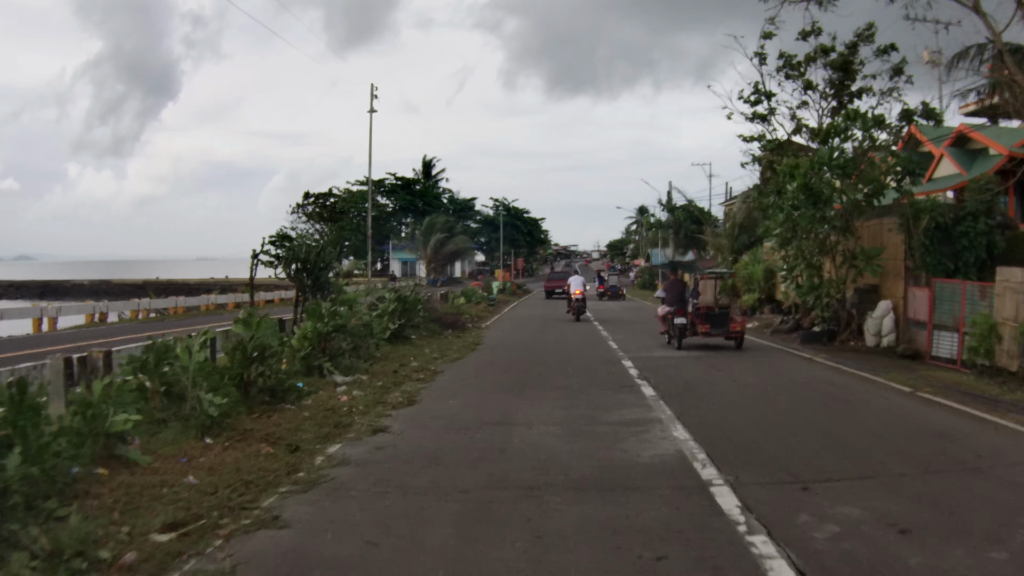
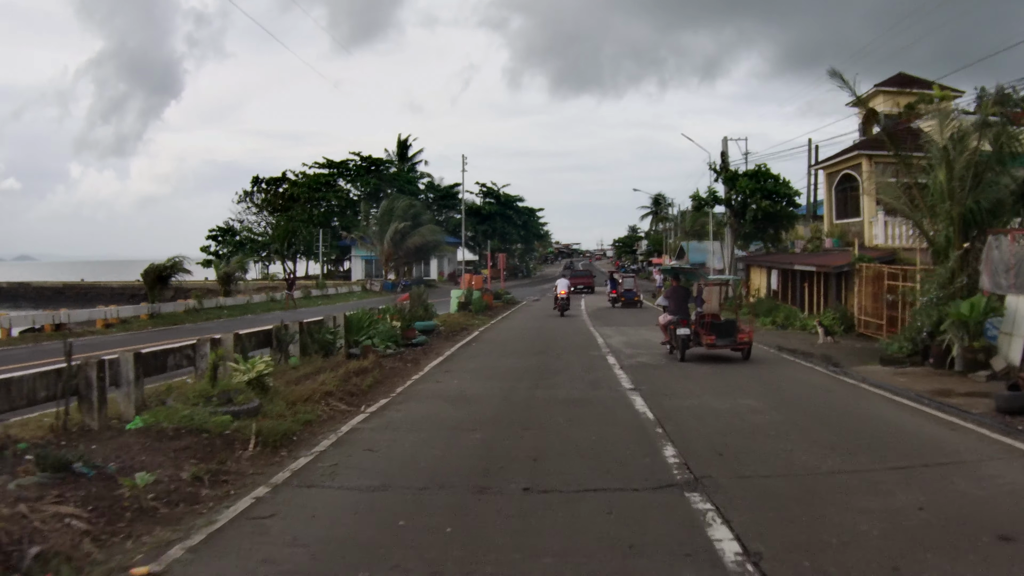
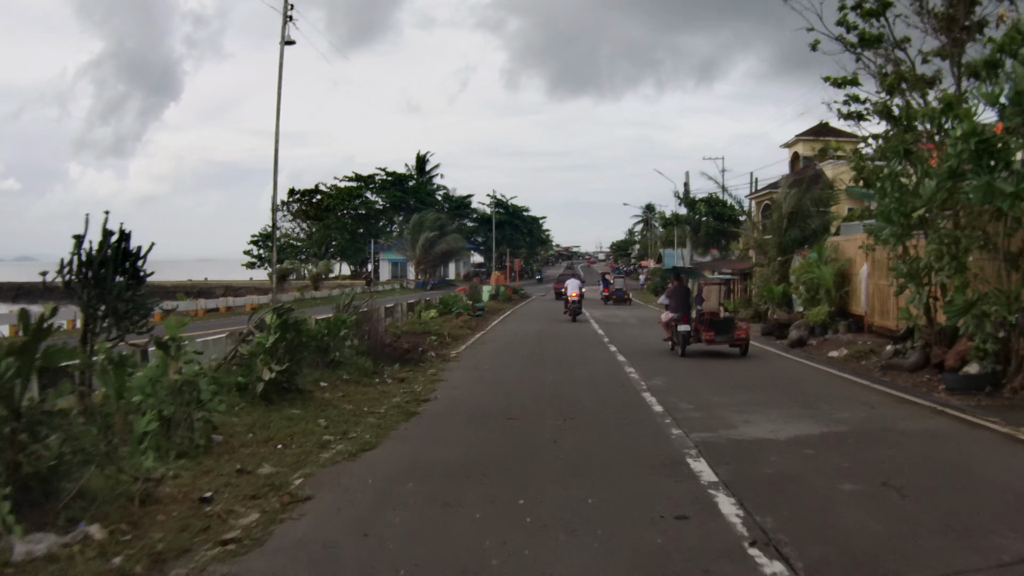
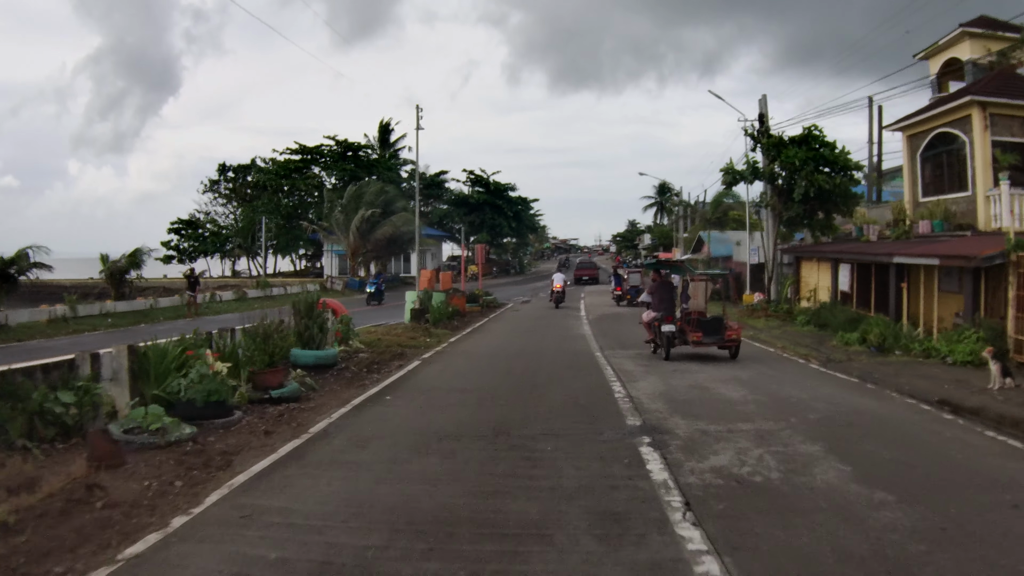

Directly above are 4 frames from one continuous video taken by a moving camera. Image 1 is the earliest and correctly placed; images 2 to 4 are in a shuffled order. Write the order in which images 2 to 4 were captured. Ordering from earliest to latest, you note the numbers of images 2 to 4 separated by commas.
3, 2, 4
